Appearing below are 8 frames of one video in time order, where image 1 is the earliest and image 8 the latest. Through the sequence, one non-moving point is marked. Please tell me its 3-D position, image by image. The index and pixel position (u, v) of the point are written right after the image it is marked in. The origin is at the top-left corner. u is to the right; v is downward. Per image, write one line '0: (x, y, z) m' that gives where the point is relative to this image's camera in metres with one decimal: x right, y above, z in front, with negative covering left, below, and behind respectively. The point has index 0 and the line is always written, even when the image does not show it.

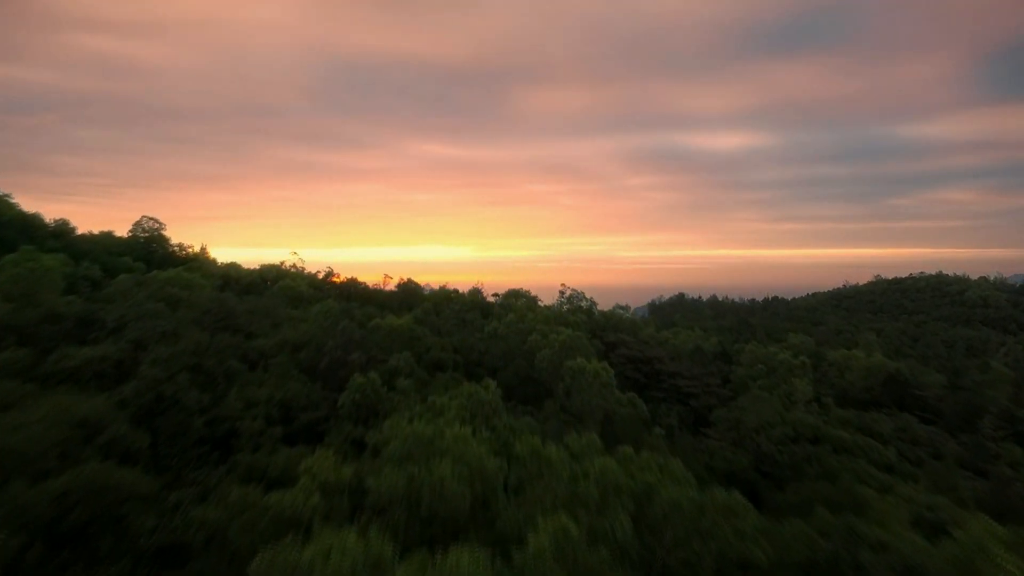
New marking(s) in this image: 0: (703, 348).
0: (+6.6, -2.1, +15.6) m
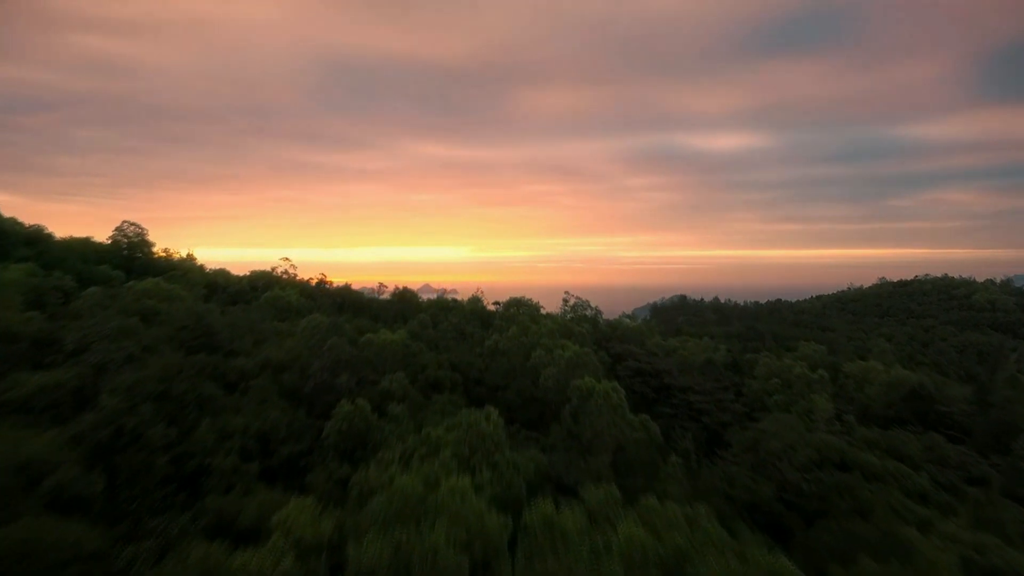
0: (+6.6, -2.4, +14.9) m
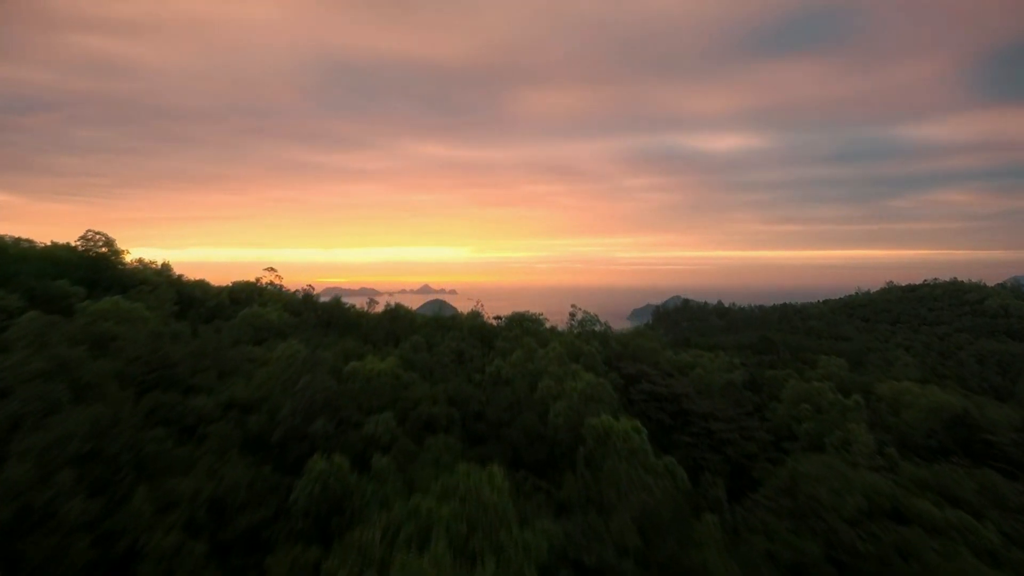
0: (+6.7, -2.8, +13.8) m
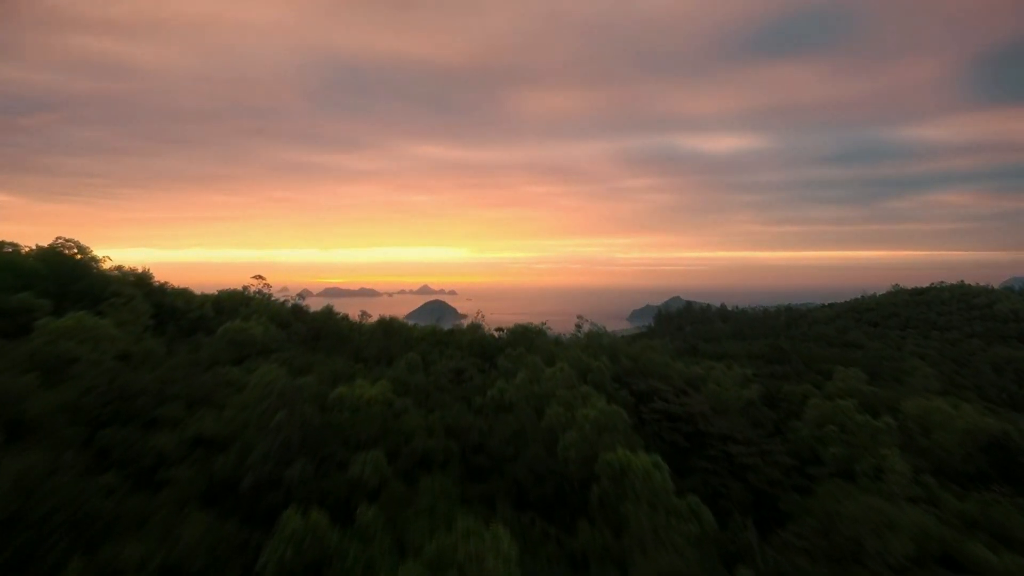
0: (+6.8, -3.1, +13.0) m
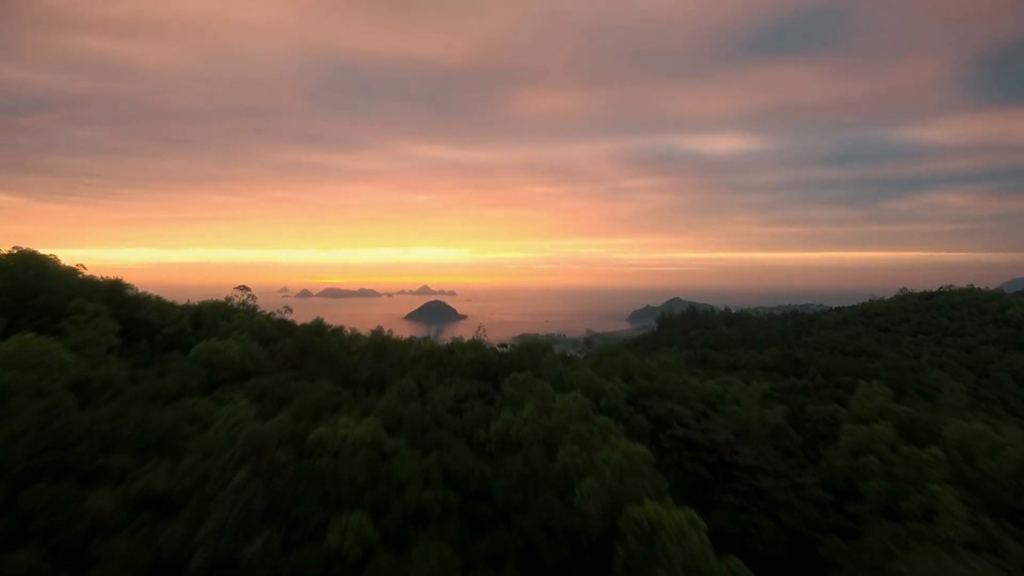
0: (+6.9, -3.4, +11.9) m
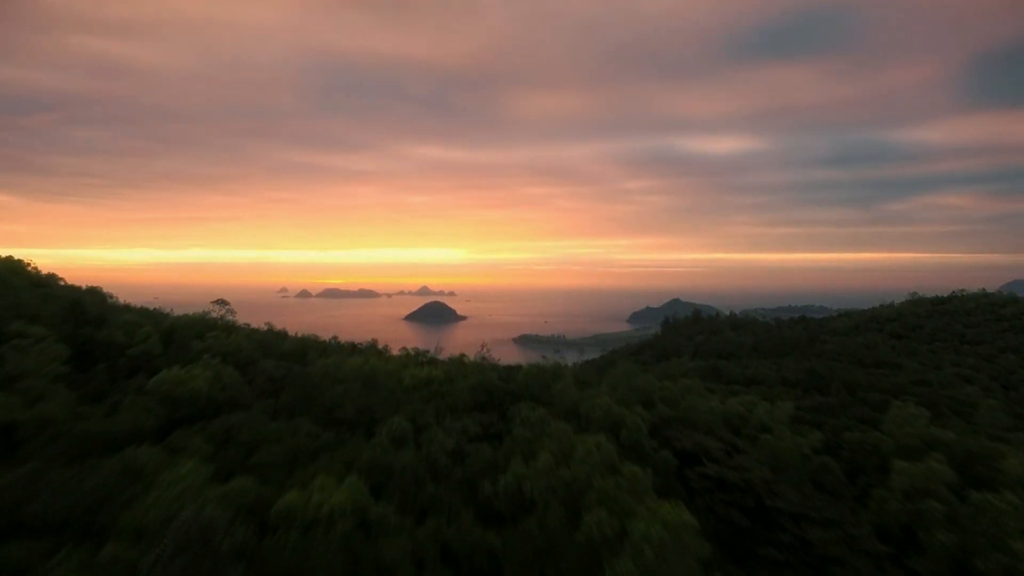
0: (+7.1, -3.8, +10.7) m
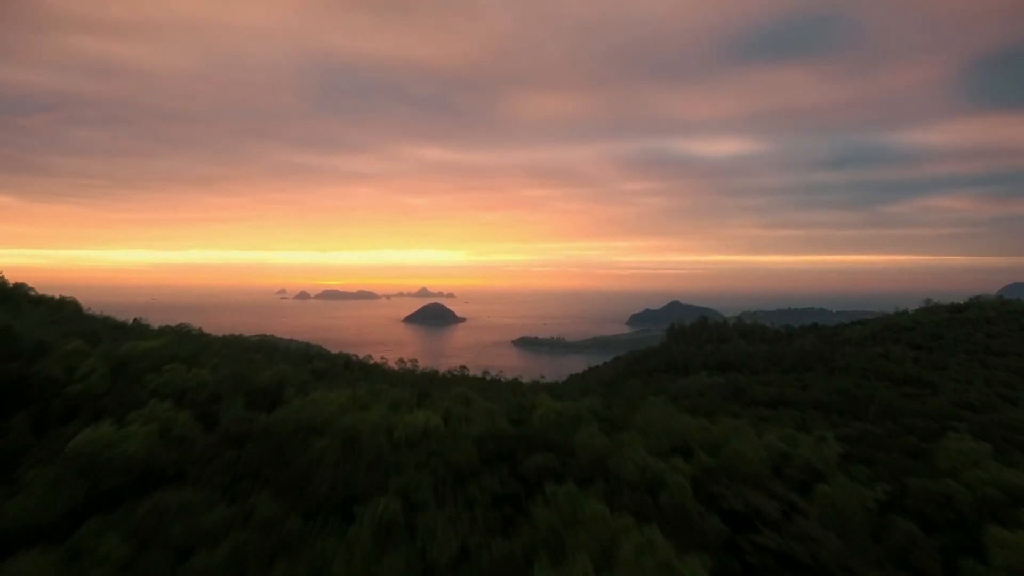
0: (+7.3, -4.3, +9.1) m
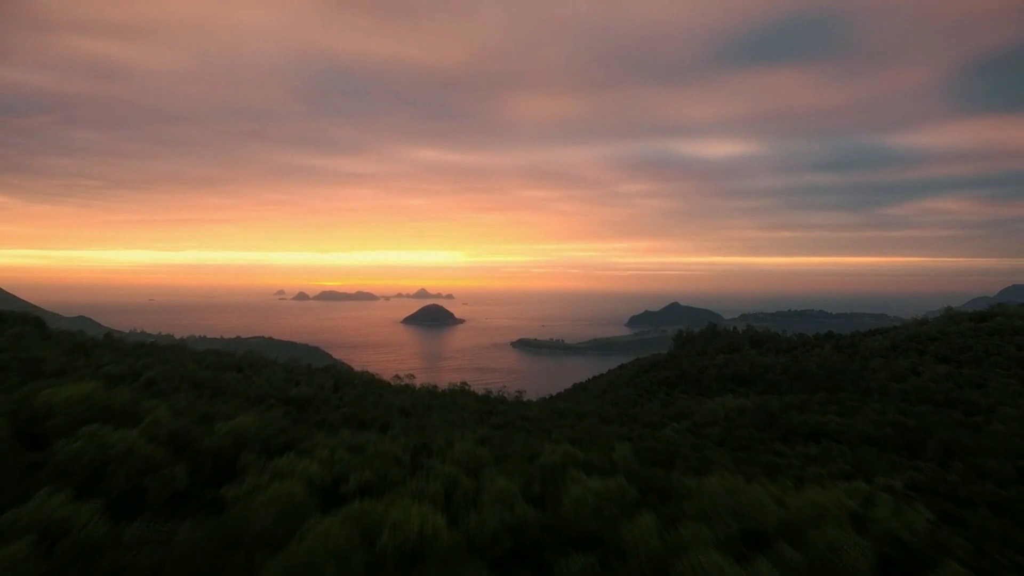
0: (+7.6, -4.9, +7.0) m
